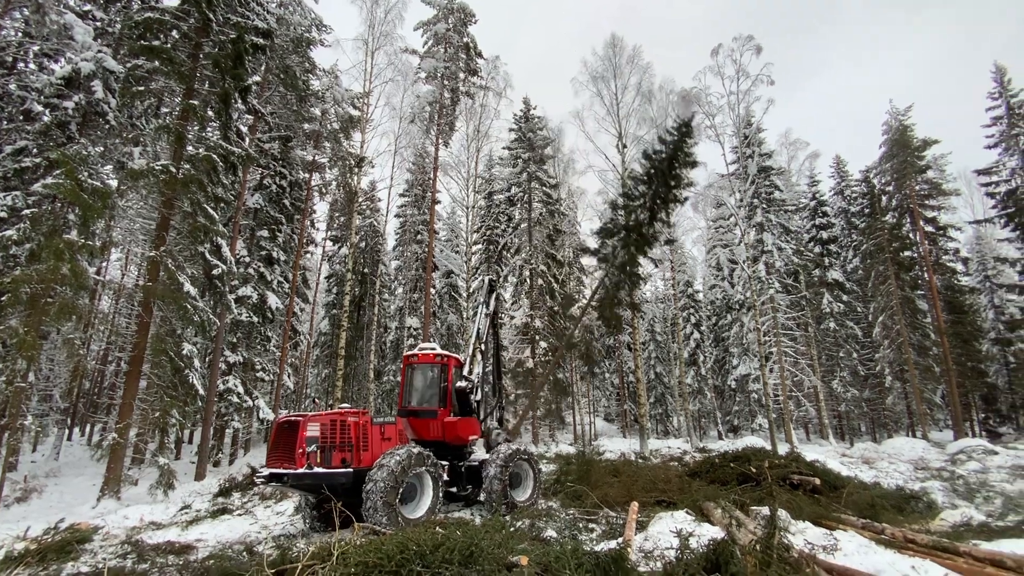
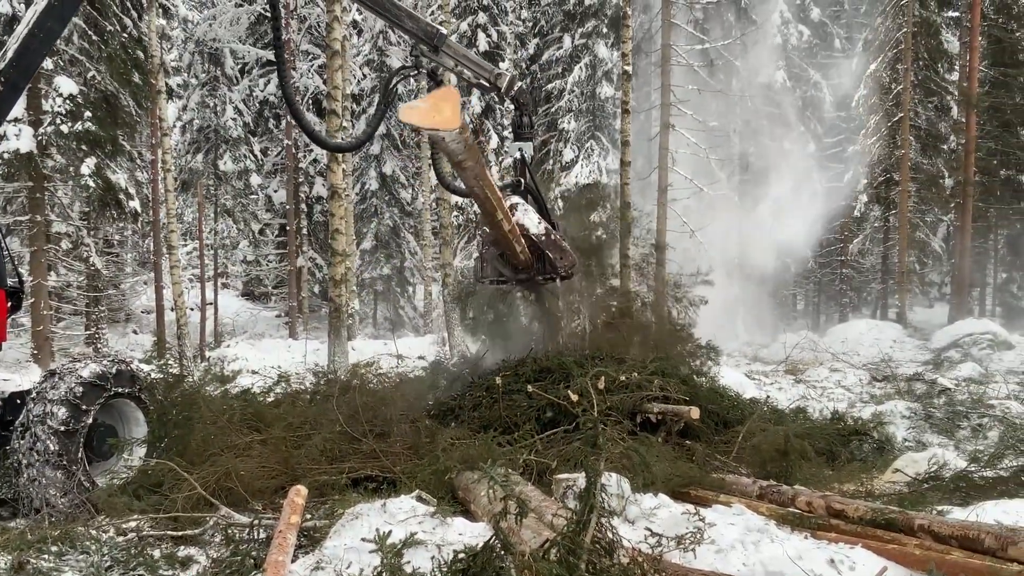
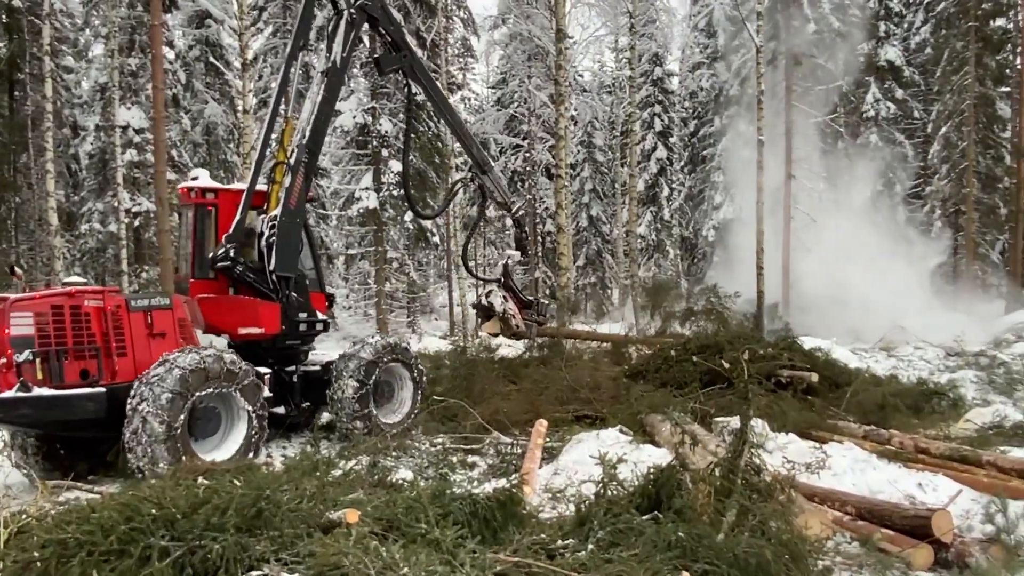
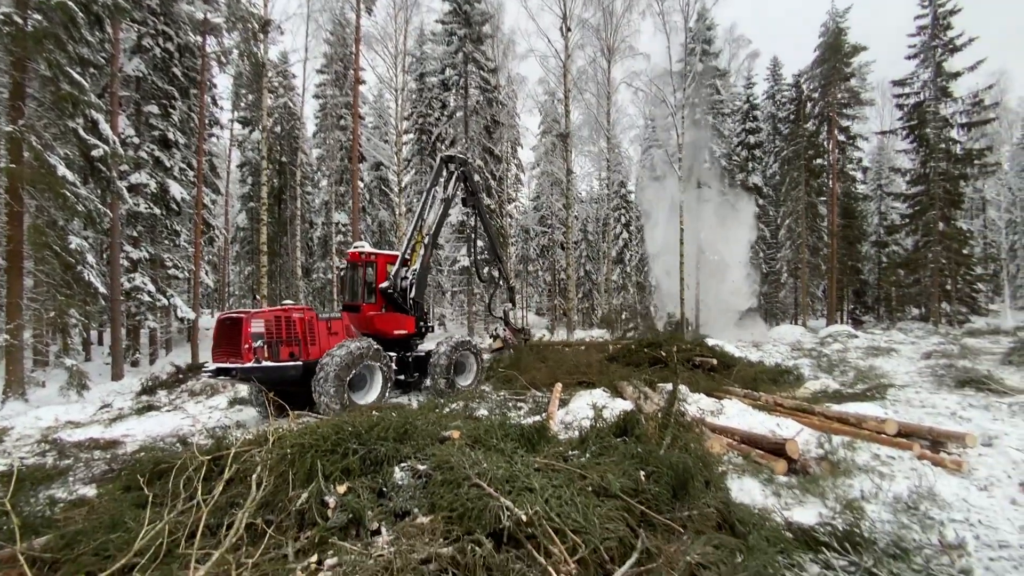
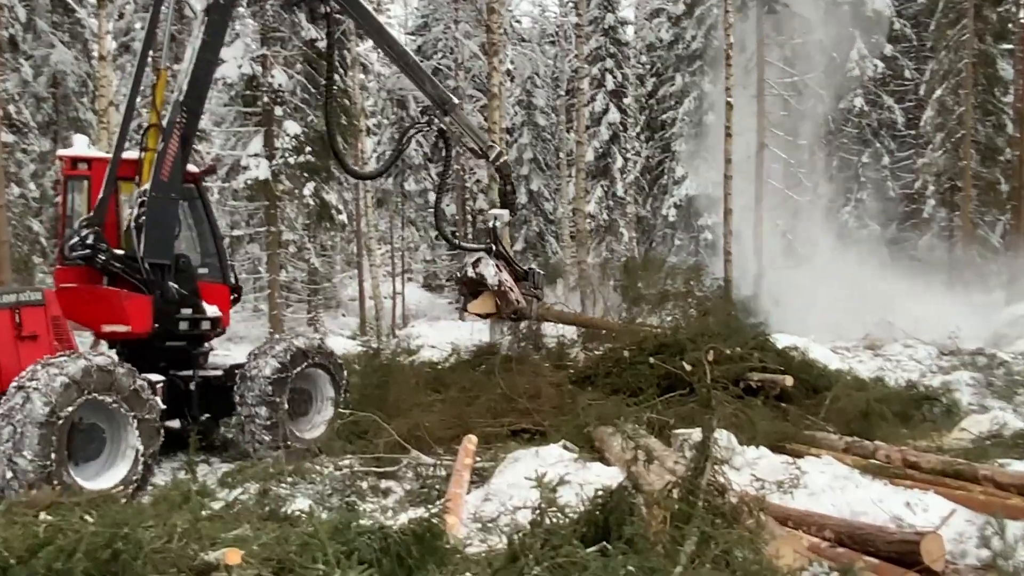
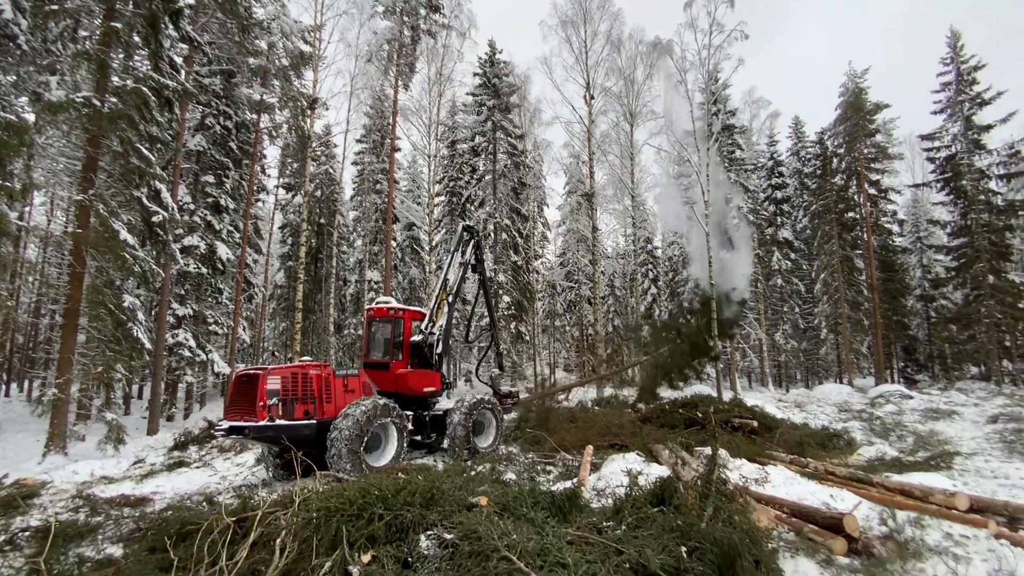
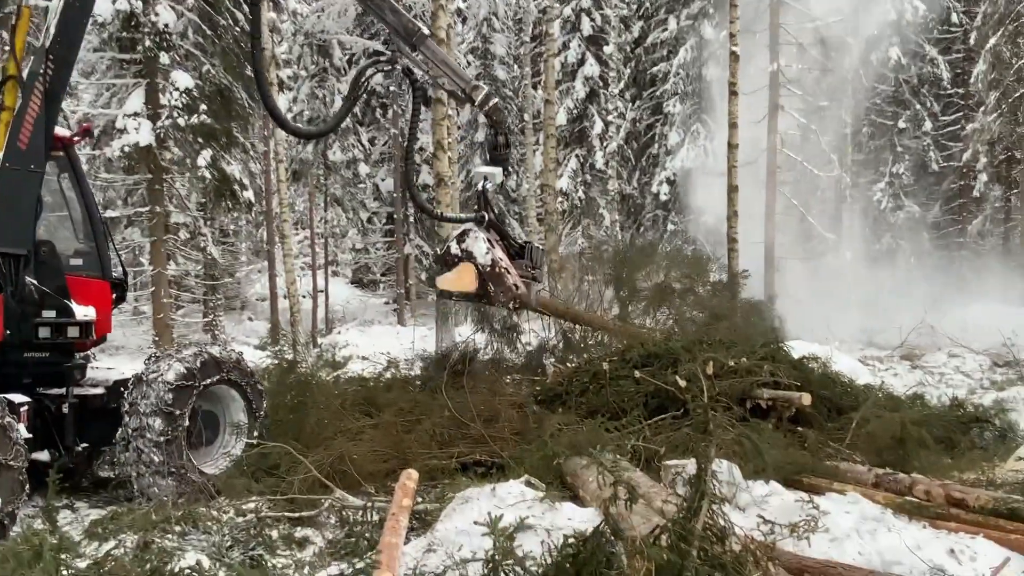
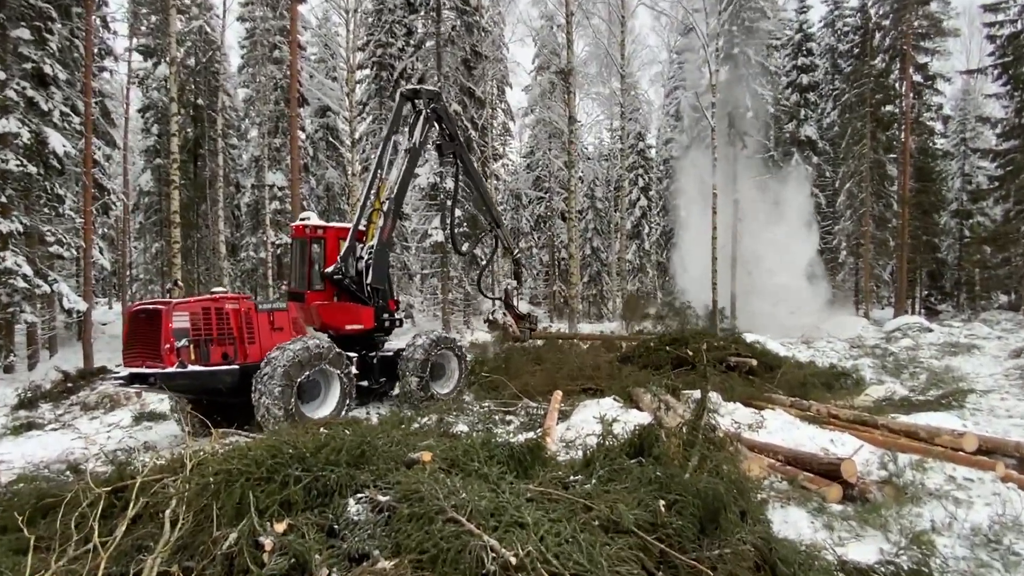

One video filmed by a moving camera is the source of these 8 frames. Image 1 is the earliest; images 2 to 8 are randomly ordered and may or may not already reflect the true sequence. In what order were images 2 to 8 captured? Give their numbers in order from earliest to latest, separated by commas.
6, 4, 8, 3, 5, 7, 2
